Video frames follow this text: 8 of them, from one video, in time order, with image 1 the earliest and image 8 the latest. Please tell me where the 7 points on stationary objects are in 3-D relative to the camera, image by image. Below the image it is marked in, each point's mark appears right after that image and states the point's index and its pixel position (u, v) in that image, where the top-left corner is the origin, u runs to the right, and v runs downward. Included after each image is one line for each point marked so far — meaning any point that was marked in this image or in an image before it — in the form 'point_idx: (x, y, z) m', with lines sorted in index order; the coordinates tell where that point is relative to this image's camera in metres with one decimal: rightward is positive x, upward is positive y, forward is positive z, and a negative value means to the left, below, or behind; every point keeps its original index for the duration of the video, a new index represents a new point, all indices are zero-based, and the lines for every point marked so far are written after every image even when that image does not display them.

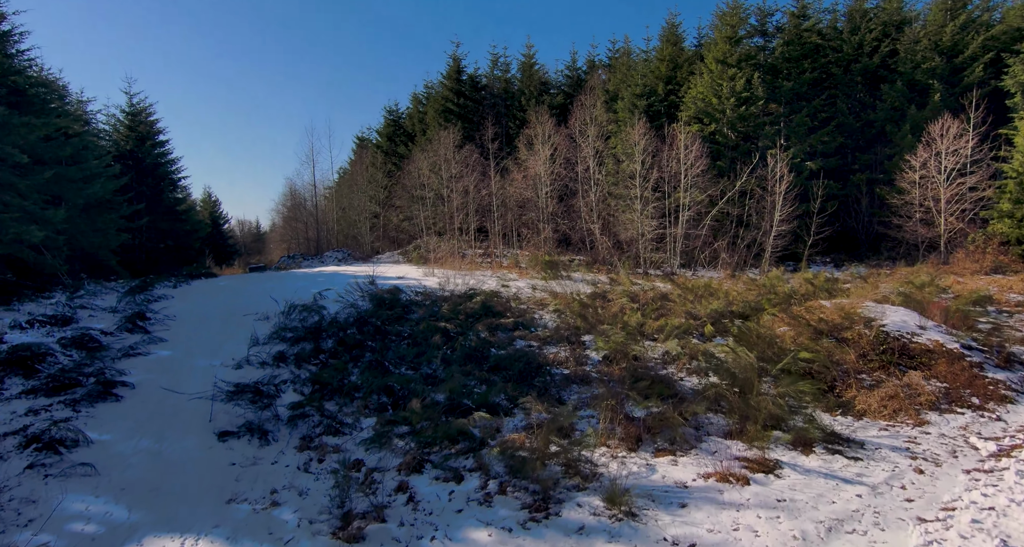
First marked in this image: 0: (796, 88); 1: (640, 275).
0: (+11.6, +7.6, +19.9) m
1: (+4.6, -0.2, +17.3) m
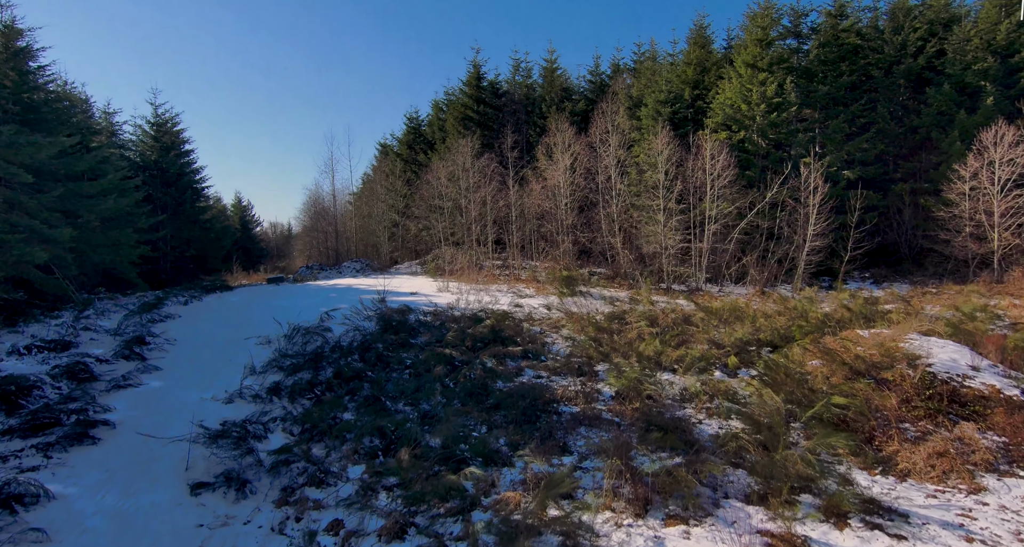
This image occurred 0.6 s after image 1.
0: (+12.4, +7.0, +18.8) m
1: (+5.1, -0.7, +16.6) m
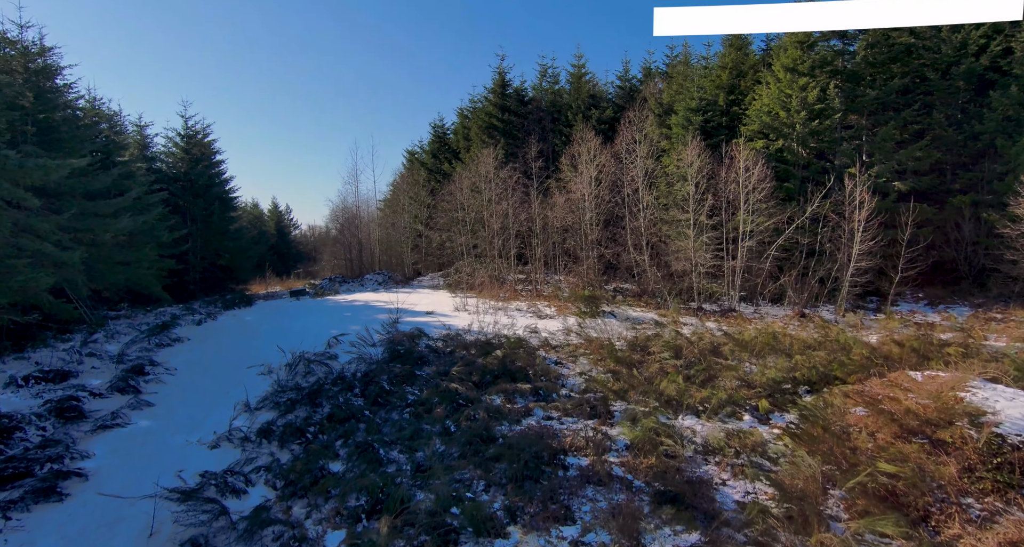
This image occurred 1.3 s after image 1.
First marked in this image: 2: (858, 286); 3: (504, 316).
0: (+13.2, +6.3, +17.4) m
1: (+5.8, -1.4, +15.6) m
2: (+11.1, -0.4, +15.6) m
3: (-0.2, -1.3, +14.2) m
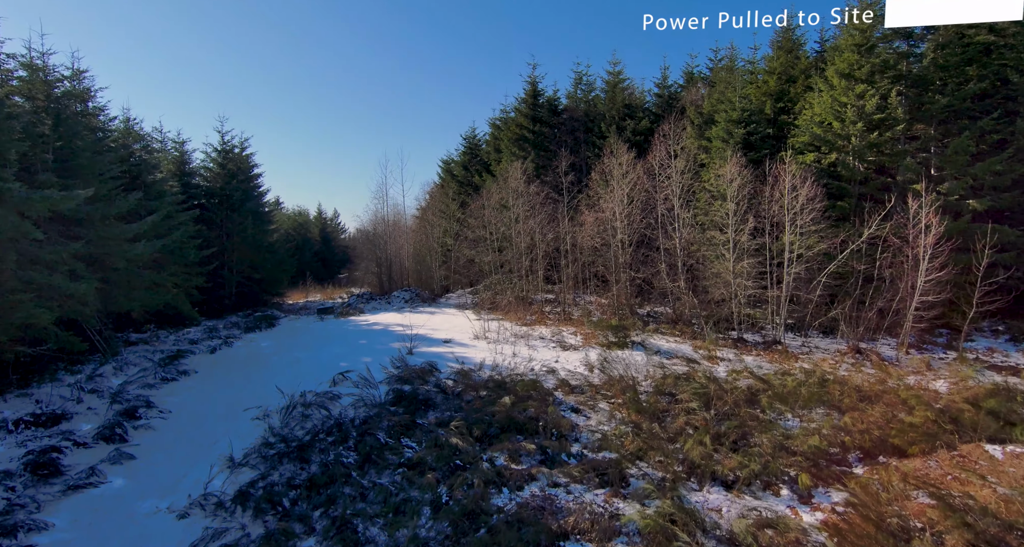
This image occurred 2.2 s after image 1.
0: (+14.1, +5.4, +15.5) m
1: (+6.4, -2.2, +14.3) m
2: (+11.8, -1.3, +13.9) m
3: (+0.4, -2.1, +13.5) m
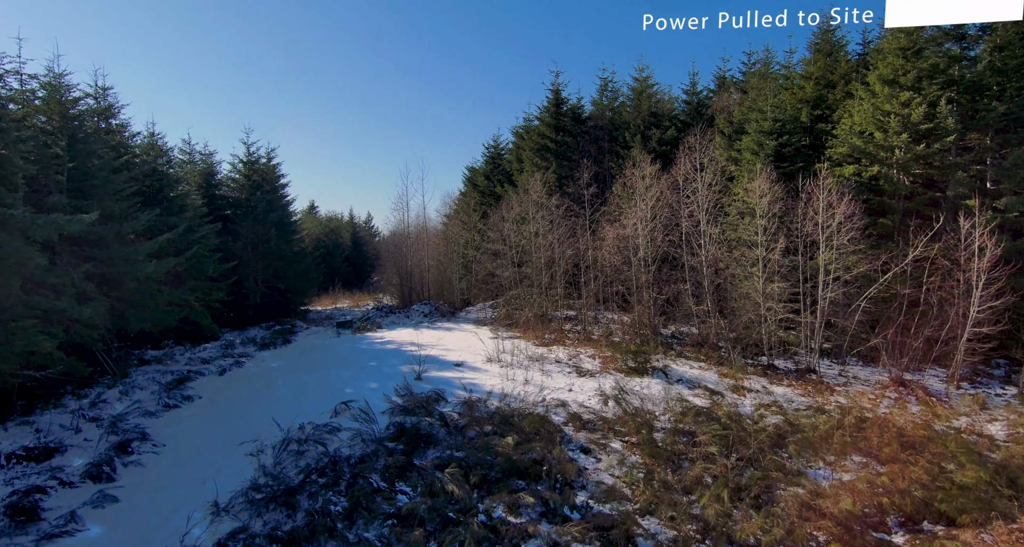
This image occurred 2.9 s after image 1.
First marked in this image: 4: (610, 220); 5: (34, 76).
0: (+14.5, +4.7, +14.1) m
1: (+6.8, -2.8, +13.4) m
2: (+12.1, -2.0, +12.6) m
3: (+0.7, -2.7, +12.9) m
4: (+3.8, +2.1, +18.7) m
5: (-11.7, +4.9, +11.8) m
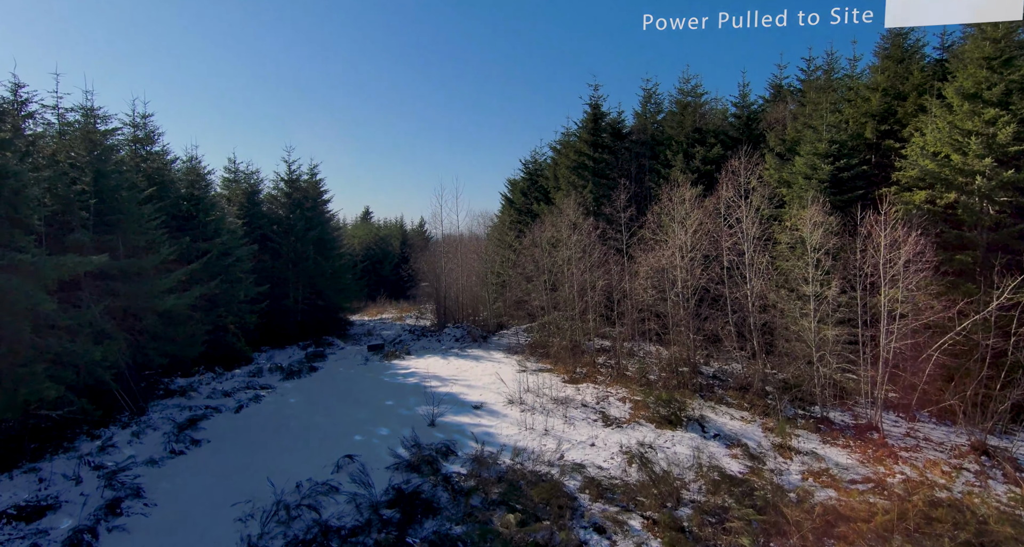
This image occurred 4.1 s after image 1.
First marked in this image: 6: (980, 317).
0: (+15.1, +3.6, +11.9) m
1: (+7.3, -3.9, +11.9) m
2: (+12.5, -3.1, +10.7) m
3: (+1.2, -3.7, +12.0) m
4: (+4.9, +1.0, +17.6) m
5: (-11.2, +4.1, +12.3) m
6: (+11.0, -1.0, +11.4) m
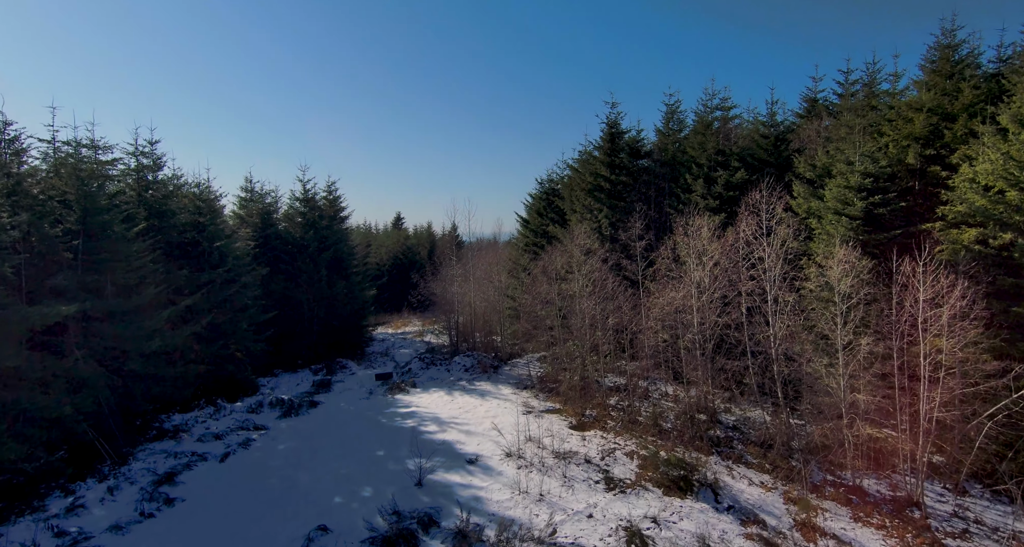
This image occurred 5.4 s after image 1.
0: (+15.0, +2.3, +10.2) m
1: (+7.1, -5.1, +10.6) m
2: (+12.3, -4.3, +9.0) m
3: (+1.0, -4.8, +11.1) m
4: (+5.1, -0.3, +16.5) m
5: (-11.2, +3.1, +12.2) m
6: (+10.8, -2.2, +9.9) m
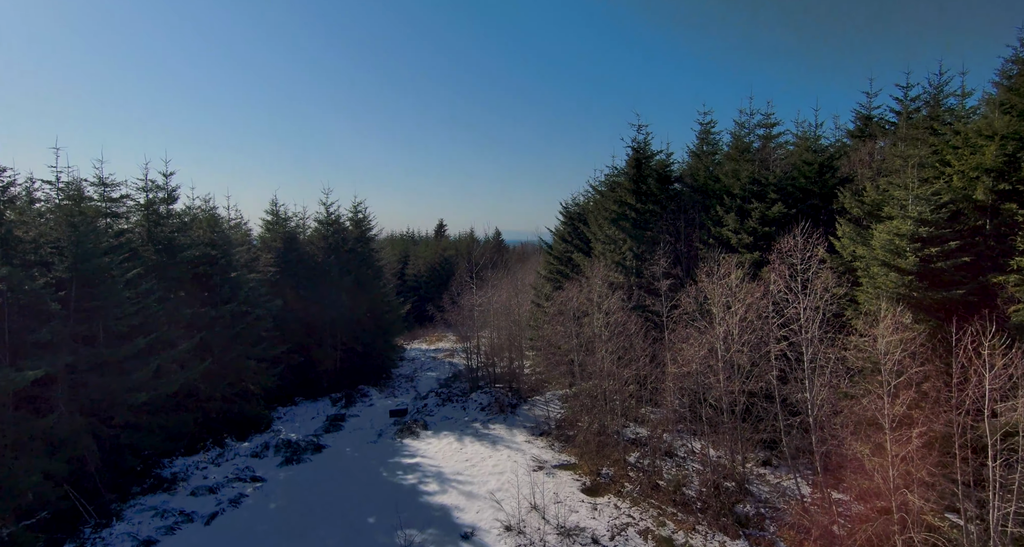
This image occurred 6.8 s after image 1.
0: (+14.9, +0.9, +8.0) m
1: (+6.9, -6.4, +9.0) m
2: (+12.0, -5.7, +7.0) m
3: (+0.9, -6.1, +9.9) m
4: (+5.5, -1.7, +15.0) m
5: (-11.1, +1.8, +12.2) m
6: (+10.6, -3.6, +8.0) m
